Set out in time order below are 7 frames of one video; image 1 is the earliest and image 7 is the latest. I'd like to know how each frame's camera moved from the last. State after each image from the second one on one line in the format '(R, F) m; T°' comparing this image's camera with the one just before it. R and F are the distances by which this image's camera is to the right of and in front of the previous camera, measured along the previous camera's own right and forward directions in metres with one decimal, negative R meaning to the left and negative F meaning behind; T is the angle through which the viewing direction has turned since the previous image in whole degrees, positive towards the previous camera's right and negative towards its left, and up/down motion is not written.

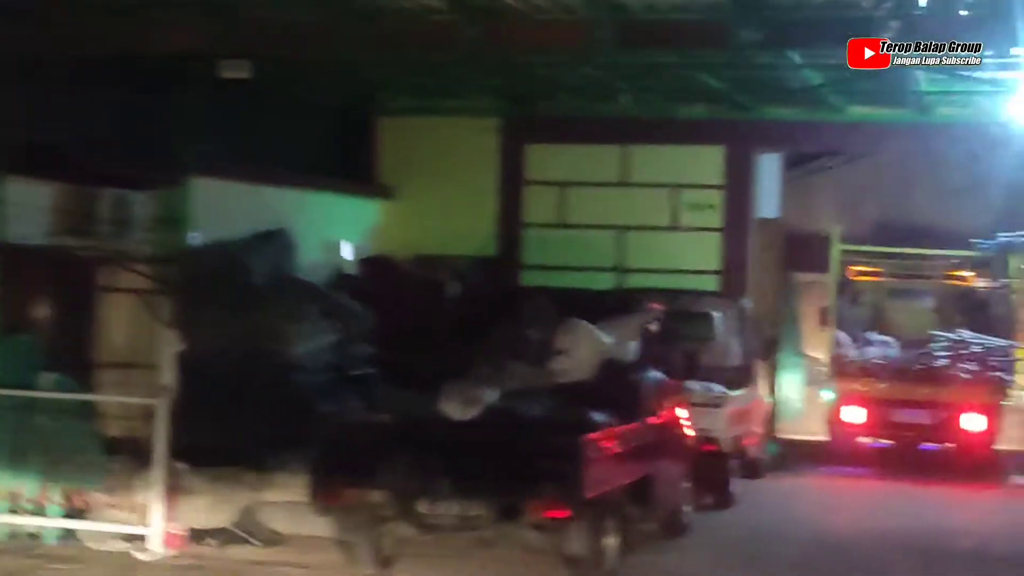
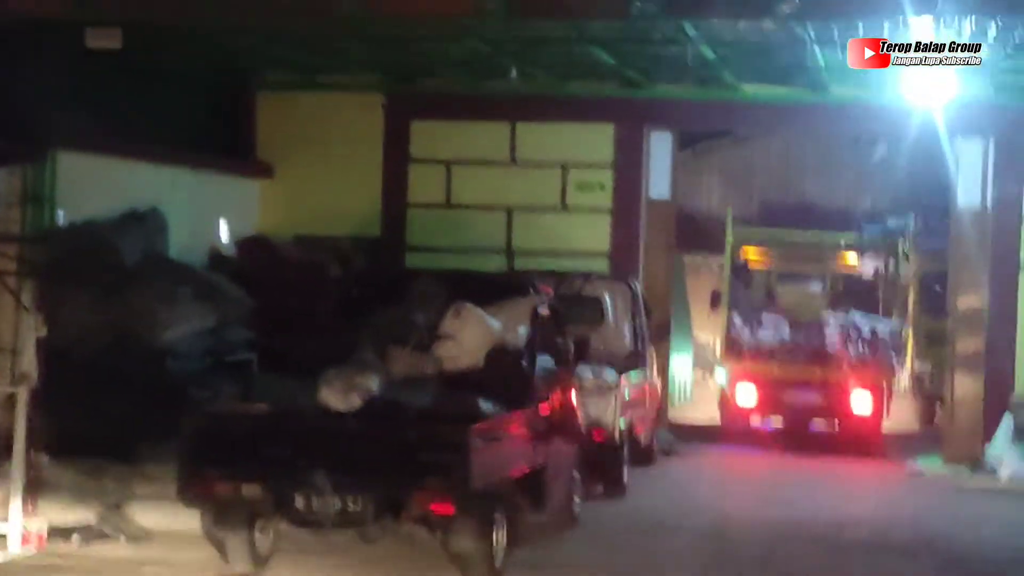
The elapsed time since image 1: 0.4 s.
(0.0, +0.4) m; +4°
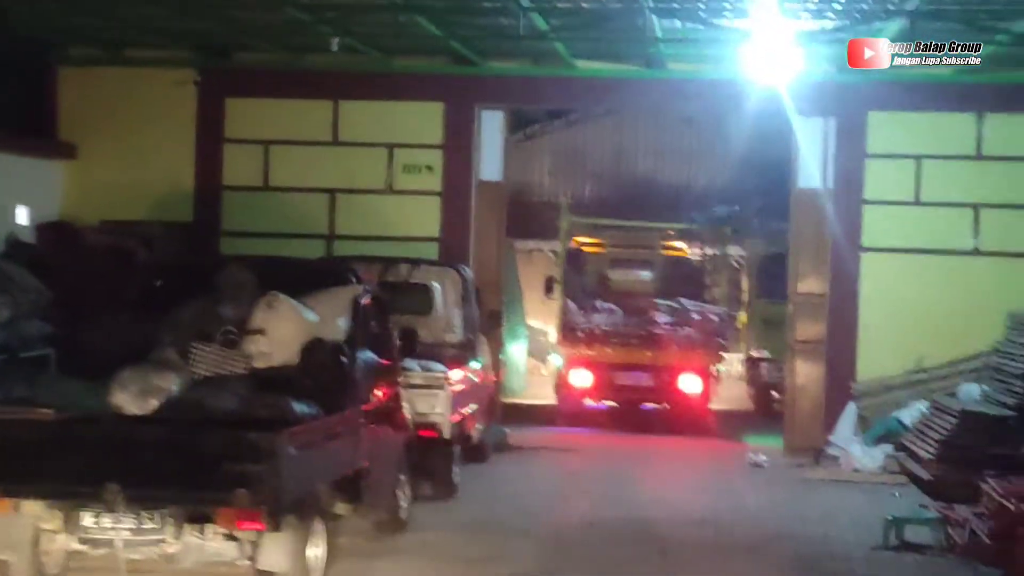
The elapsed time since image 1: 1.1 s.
(+0.1, +0.7) m; +6°
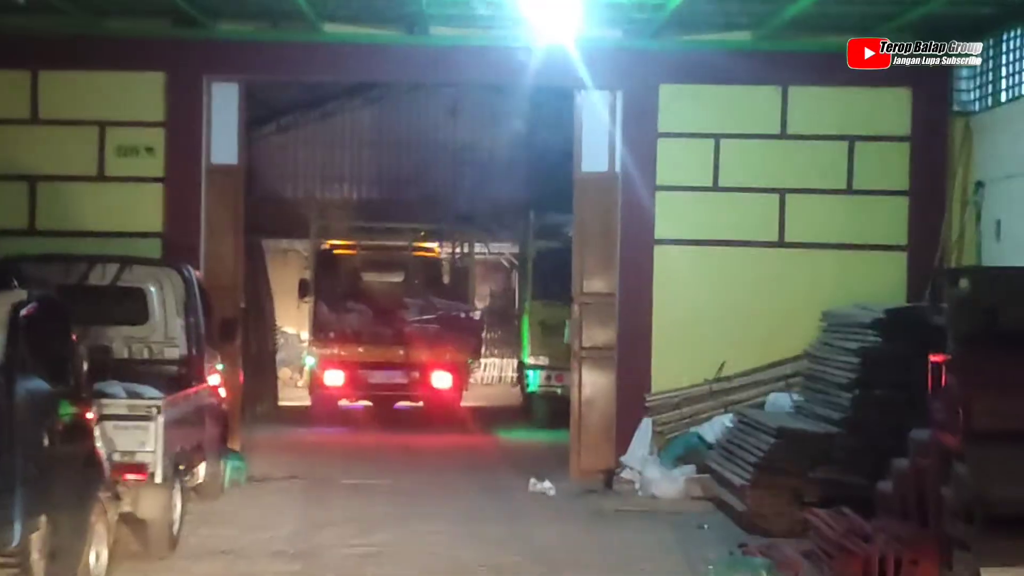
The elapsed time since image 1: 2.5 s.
(+0.1, +1.7) m; +8°
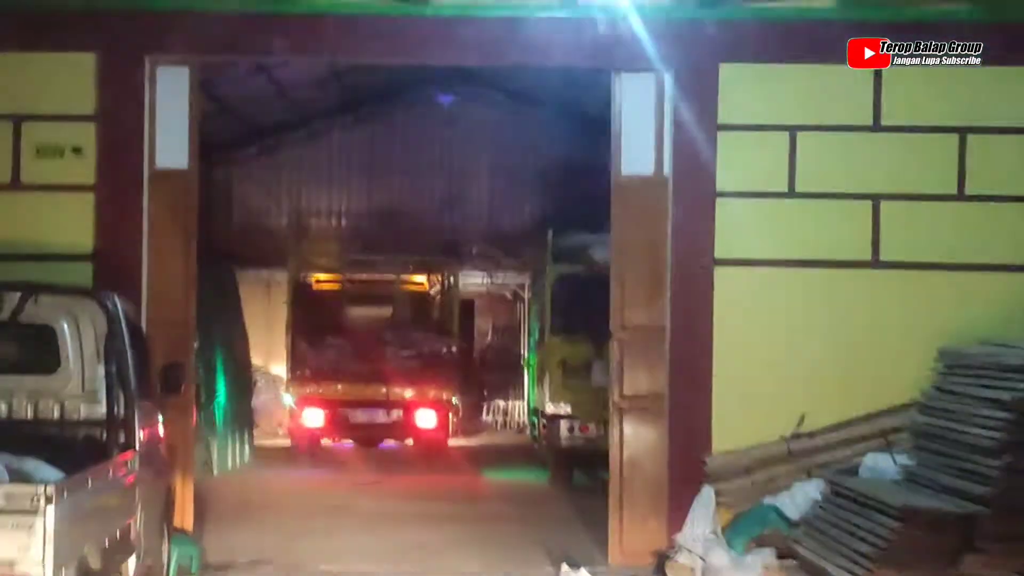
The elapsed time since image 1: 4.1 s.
(-0.1, +2.1) m; 0°
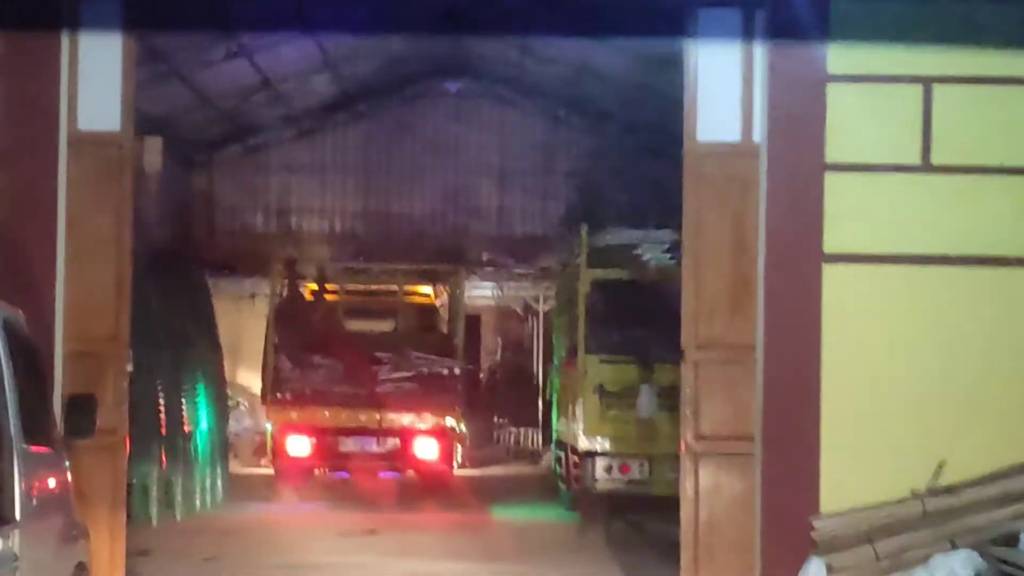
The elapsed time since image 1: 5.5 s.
(-0.1, +2.0) m; 0°
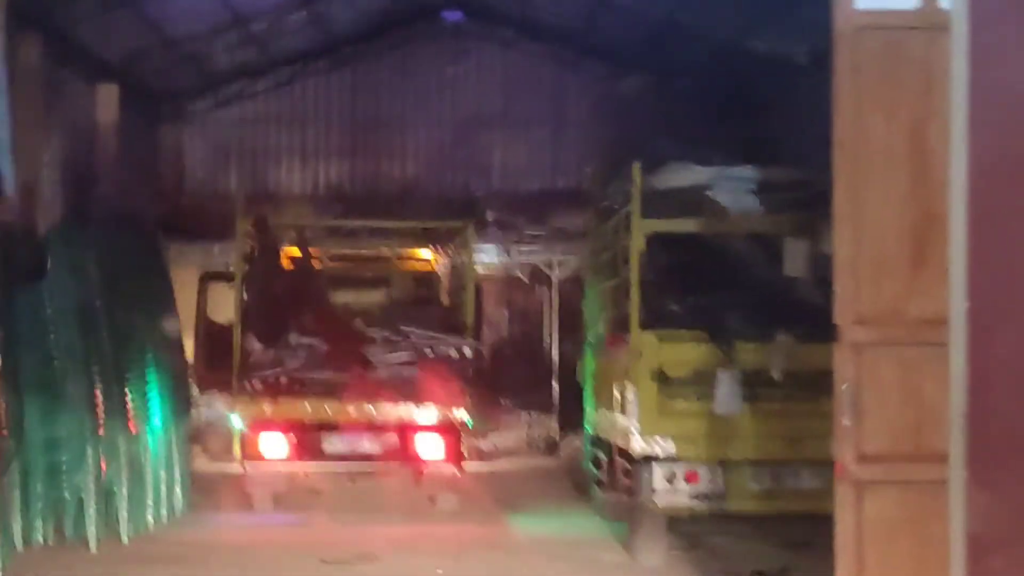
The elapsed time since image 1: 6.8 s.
(-0.2, +2.0) m; 0°
